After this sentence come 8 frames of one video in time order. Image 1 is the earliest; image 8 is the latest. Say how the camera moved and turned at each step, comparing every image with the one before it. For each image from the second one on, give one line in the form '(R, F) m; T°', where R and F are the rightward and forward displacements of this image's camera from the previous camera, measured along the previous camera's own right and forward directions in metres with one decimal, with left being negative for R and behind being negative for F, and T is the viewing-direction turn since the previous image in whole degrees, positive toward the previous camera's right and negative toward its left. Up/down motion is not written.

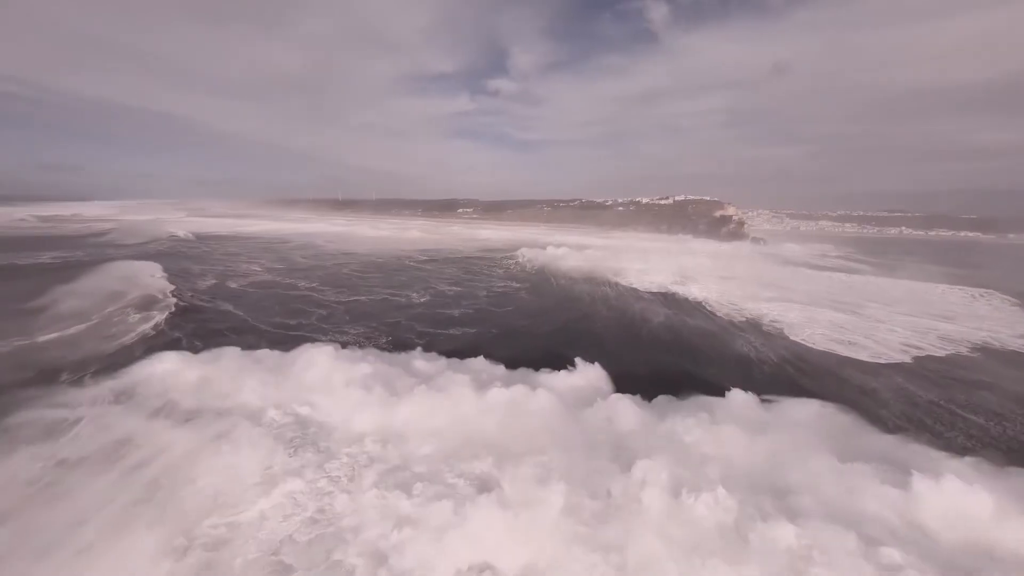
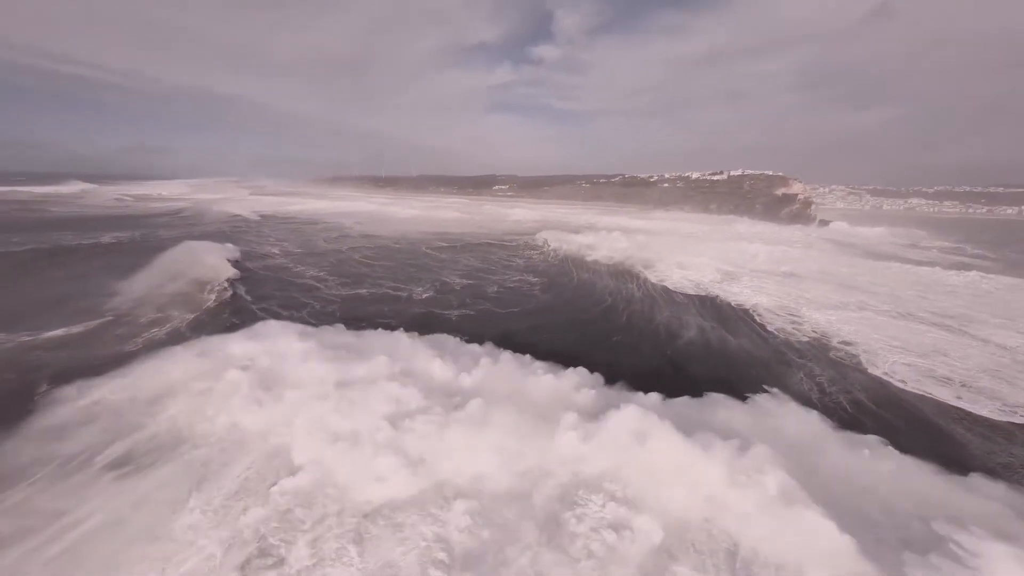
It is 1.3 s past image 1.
(+0.6, +0.9) m; -6°
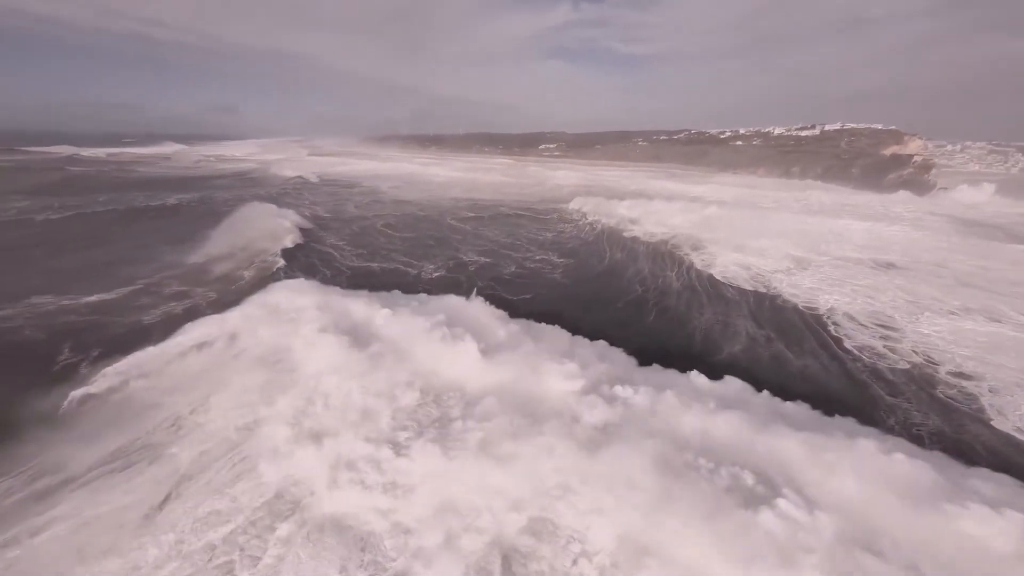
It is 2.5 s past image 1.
(+0.6, +0.8) m; -8°
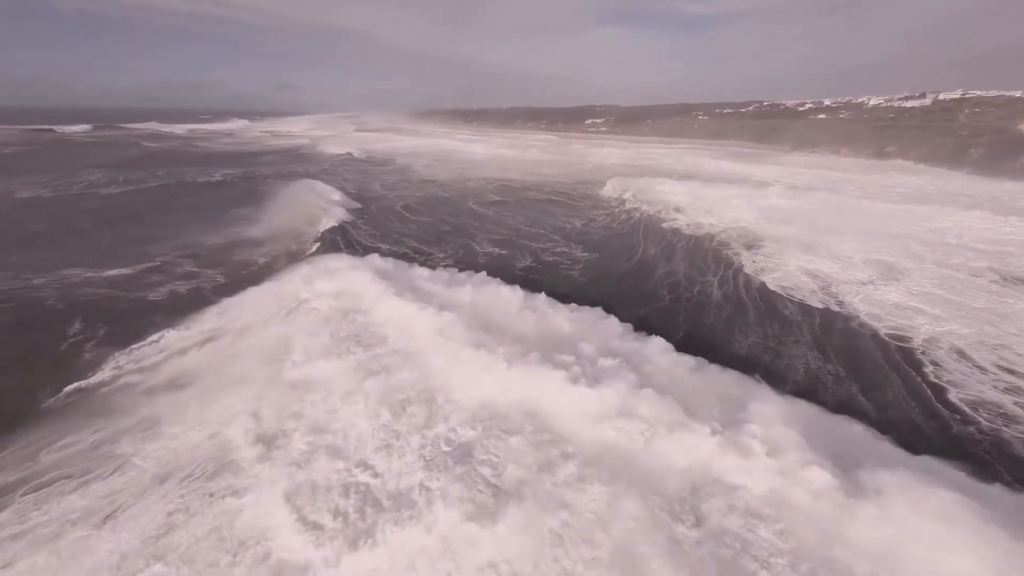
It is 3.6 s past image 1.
(+0.5, +0.7) m; -7°
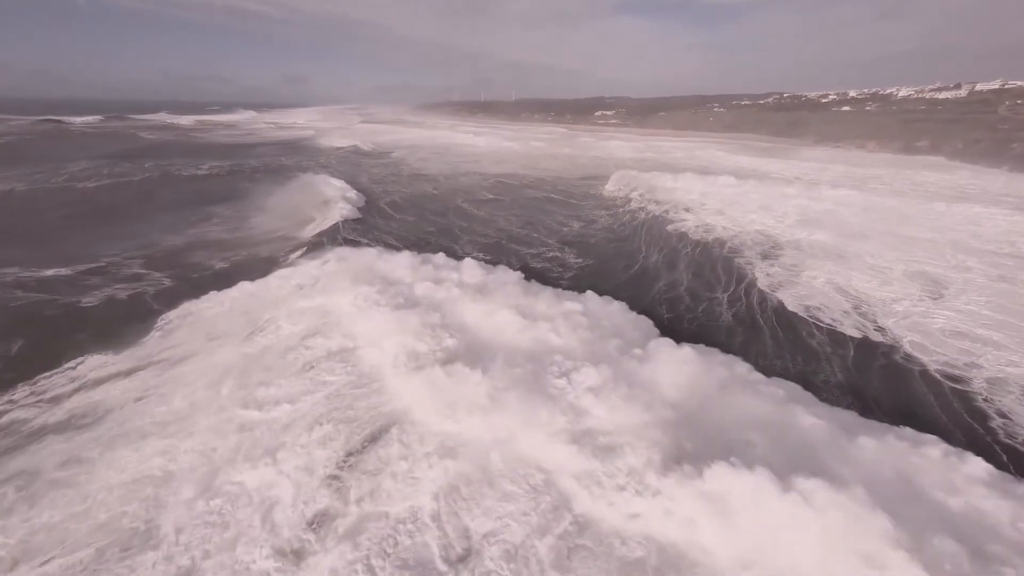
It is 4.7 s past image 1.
(+0.4, +0.7) m; -1°
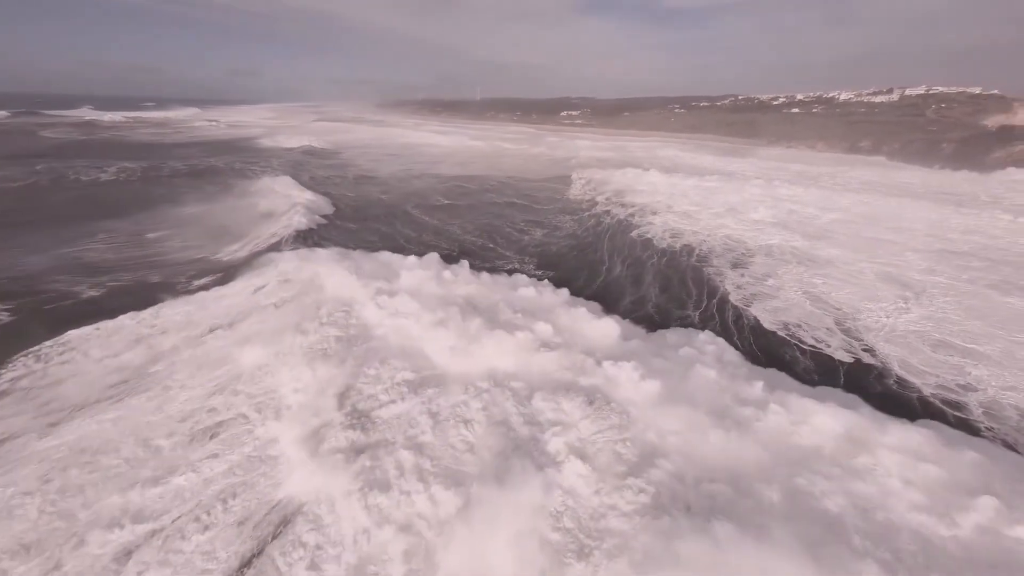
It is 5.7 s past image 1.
(+0.4, +0.8) m; +5°
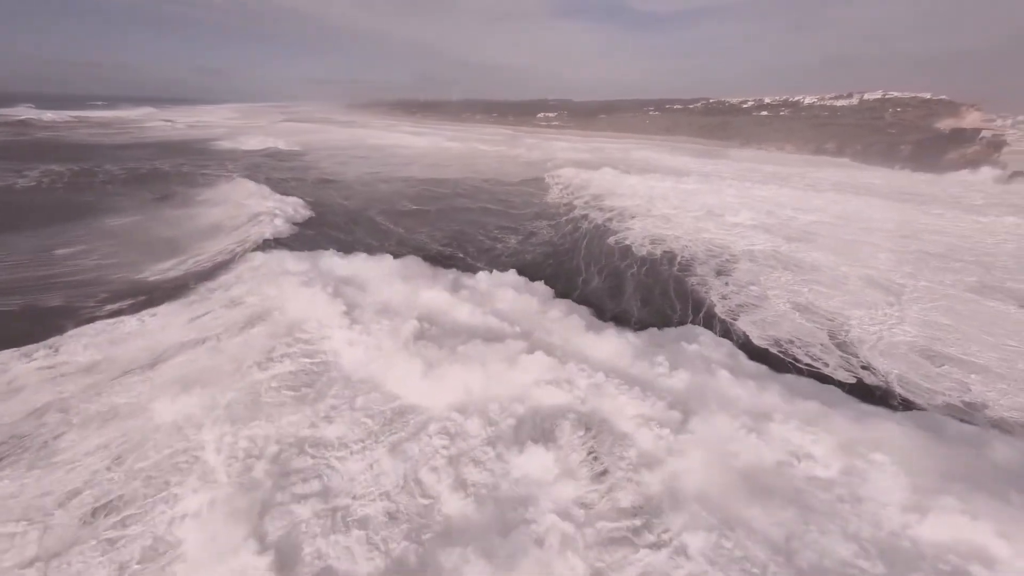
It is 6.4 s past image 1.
(+0.2, +0.5) m; +3°
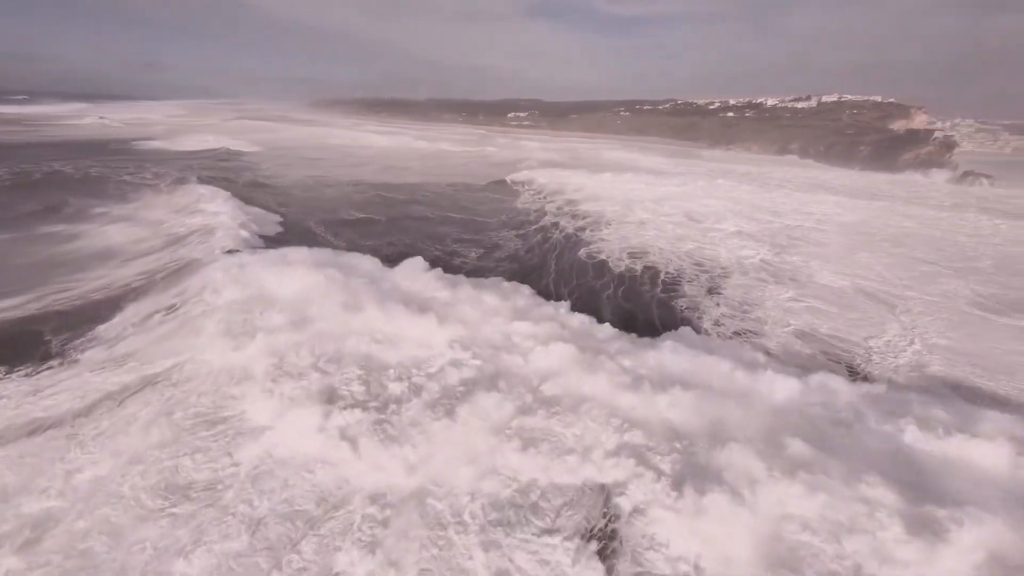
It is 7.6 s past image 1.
(+0.3, +0.9) m; +4°
